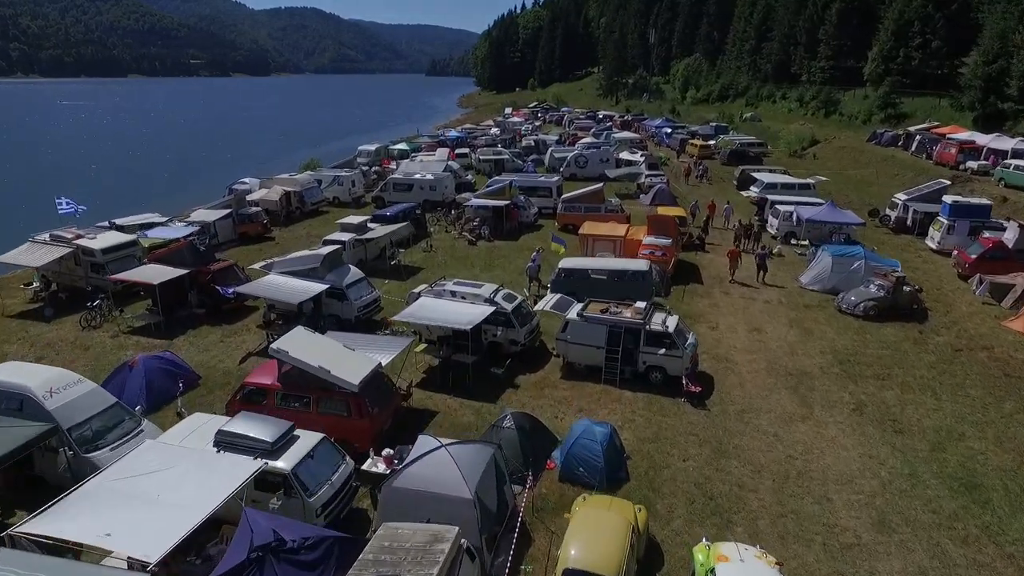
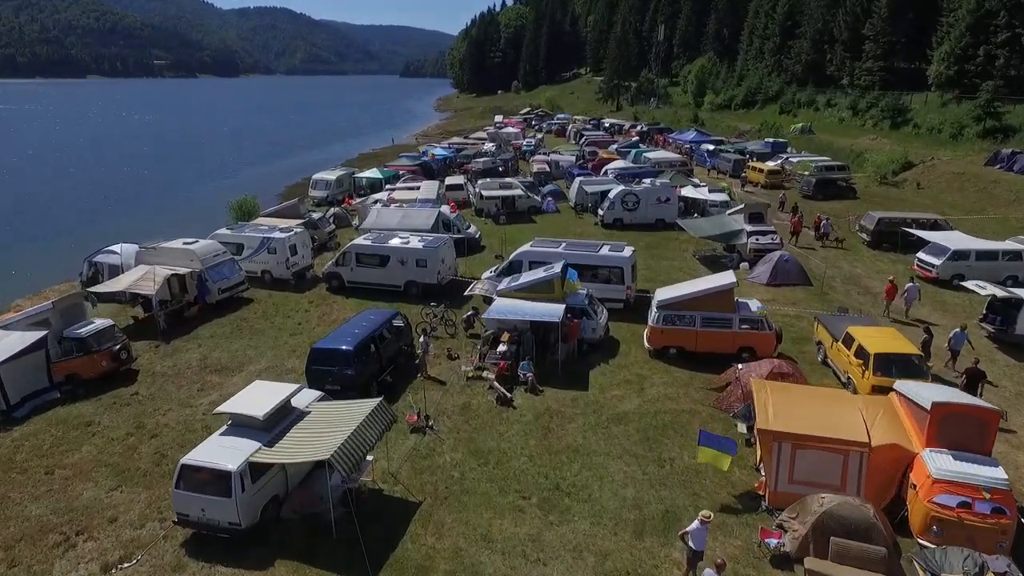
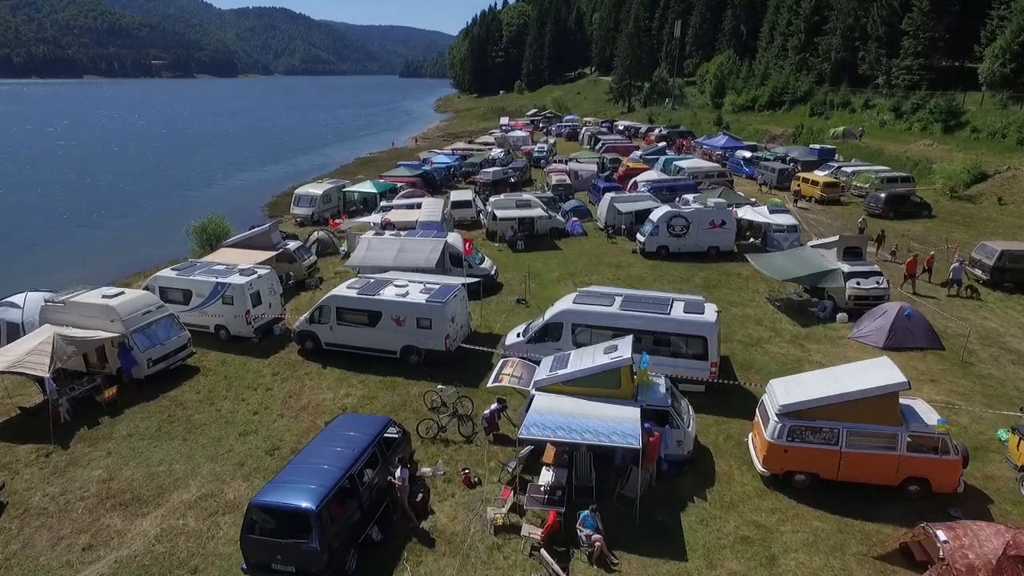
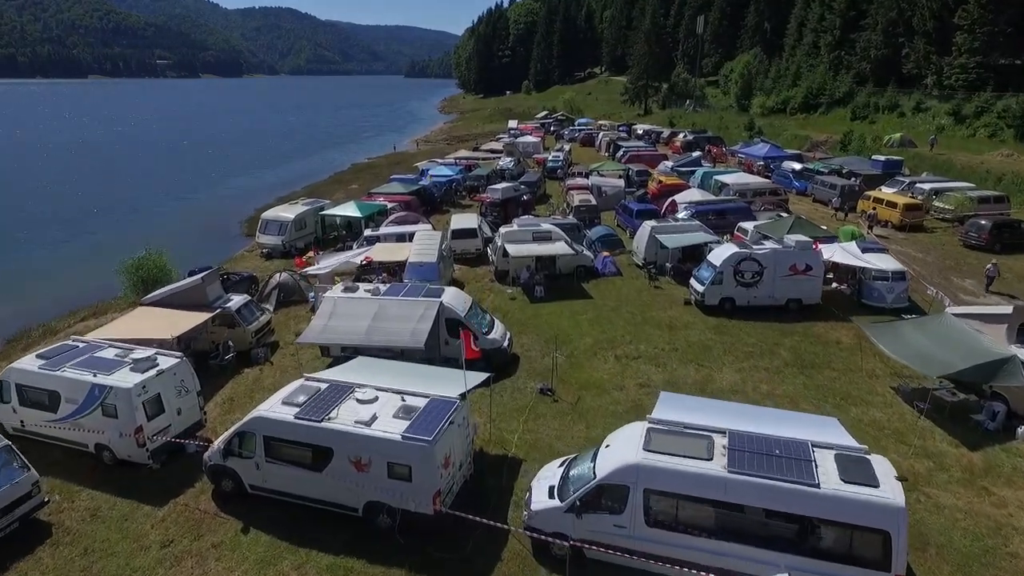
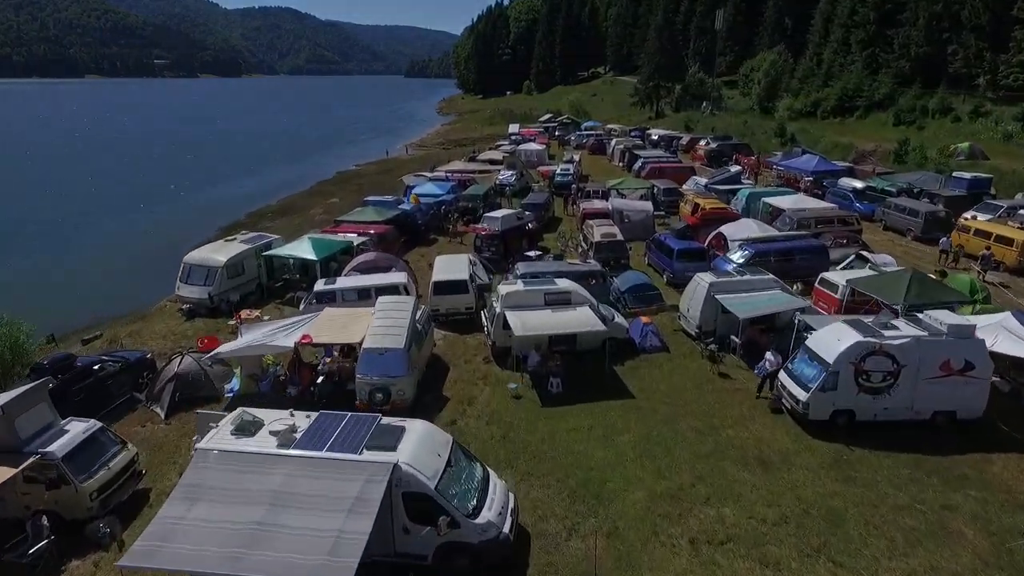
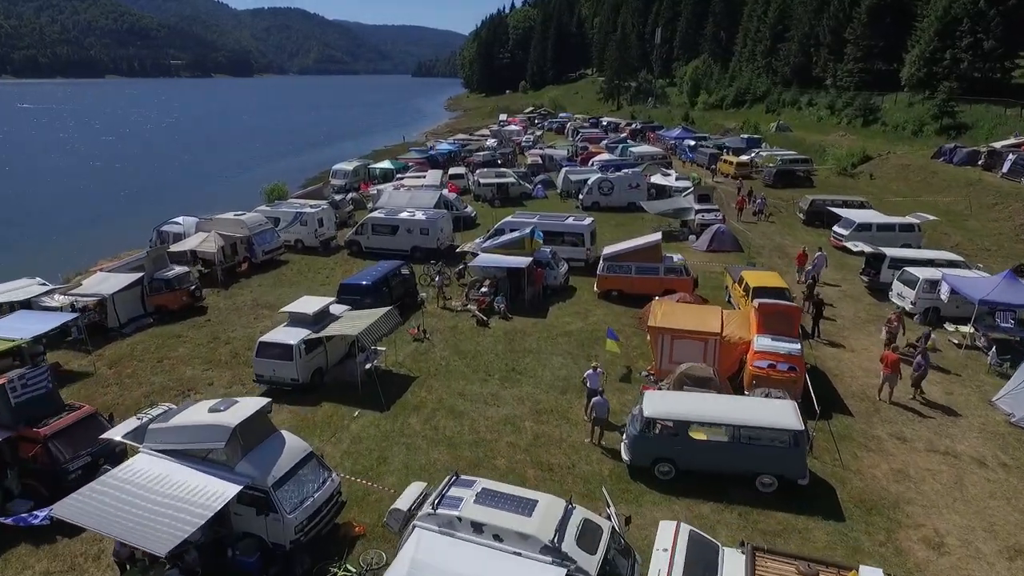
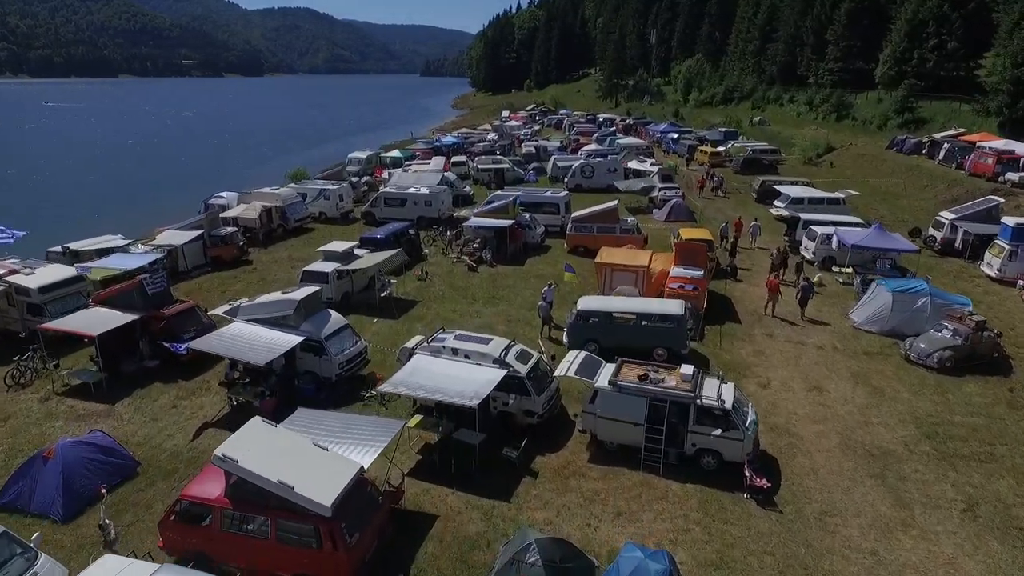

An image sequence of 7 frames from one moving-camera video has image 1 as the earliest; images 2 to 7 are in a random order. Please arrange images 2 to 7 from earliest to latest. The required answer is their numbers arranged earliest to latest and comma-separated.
7, 6, 2, 3, 4, 5
